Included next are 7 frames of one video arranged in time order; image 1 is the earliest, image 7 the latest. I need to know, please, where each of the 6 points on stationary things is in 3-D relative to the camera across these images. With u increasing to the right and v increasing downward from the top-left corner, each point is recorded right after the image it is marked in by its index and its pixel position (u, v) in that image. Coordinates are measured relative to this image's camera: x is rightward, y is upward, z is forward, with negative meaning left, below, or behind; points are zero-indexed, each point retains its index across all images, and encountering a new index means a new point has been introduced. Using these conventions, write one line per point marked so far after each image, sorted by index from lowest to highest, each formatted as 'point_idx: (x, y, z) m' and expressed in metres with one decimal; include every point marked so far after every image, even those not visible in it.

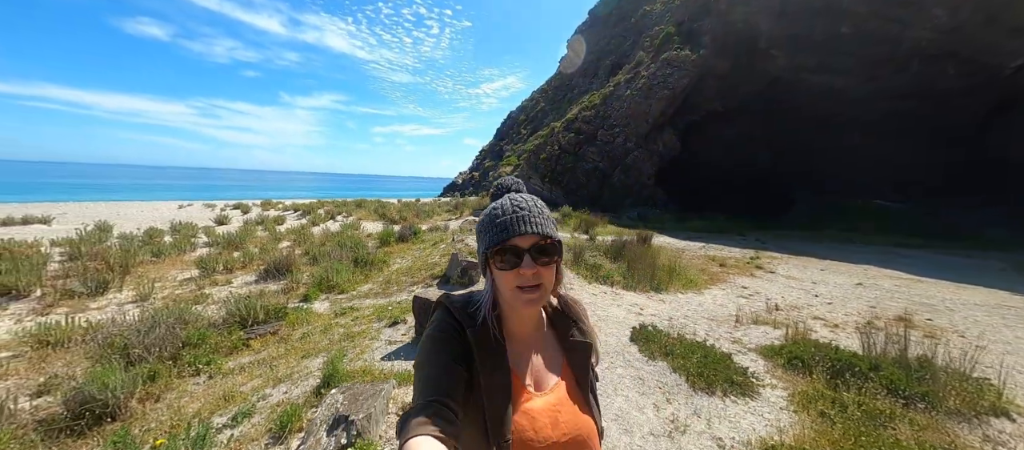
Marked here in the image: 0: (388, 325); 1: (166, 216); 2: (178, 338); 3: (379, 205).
0: (-1.8, -1.4, +4.9) m
1: (-16.6, +0.4, +16.3) m
2: (-4.5, -1.5, +4.6) m
3: (-8.0, +1.2, +20.0) m
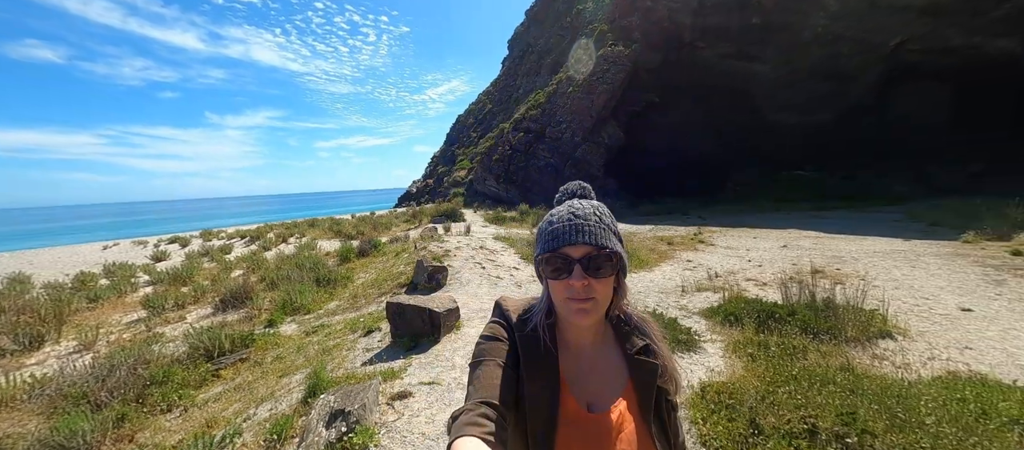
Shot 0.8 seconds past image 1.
0: (-2.2, -1.6, +5.1) m
1: (-18.4, -1.5, +14.8) m
2: (-4.9, -2.0, +4.4) m
3: (-10.3, +0.2, +19.3) m
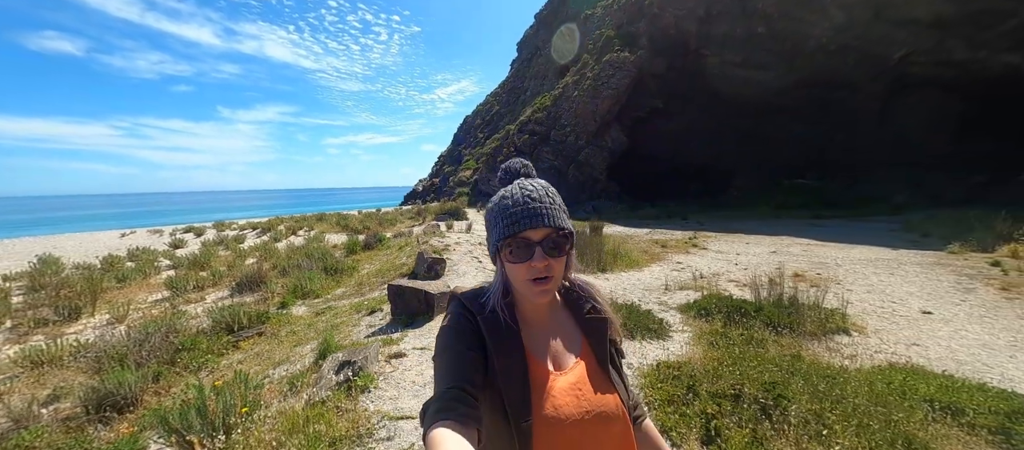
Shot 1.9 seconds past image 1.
0: (-2.4, -1.5, +5.7) m
1: (-18.4, -0.9, +15.6) m
2: (-5.1, -1.8, +5.1) m
3: (-10.2, +0.5, +20.1) m
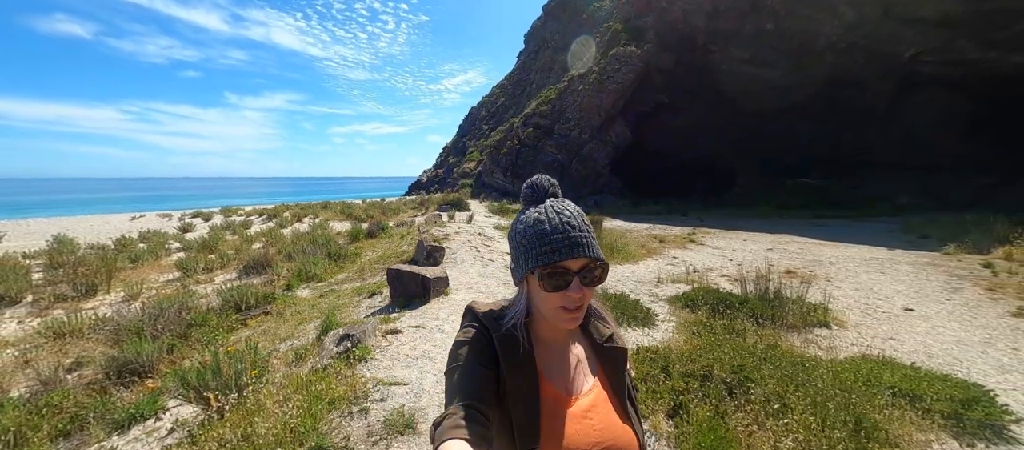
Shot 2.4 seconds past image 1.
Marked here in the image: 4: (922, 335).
0: (-2.6, -1.3, +6.0) m
1: (-18.5, -0.1, +16.0) m
2: (-5.2, -1.5, +5.4) m
3: (-10.2, +1.2, +20.4) m
4: (+7.6, -2.0, +6.3) m
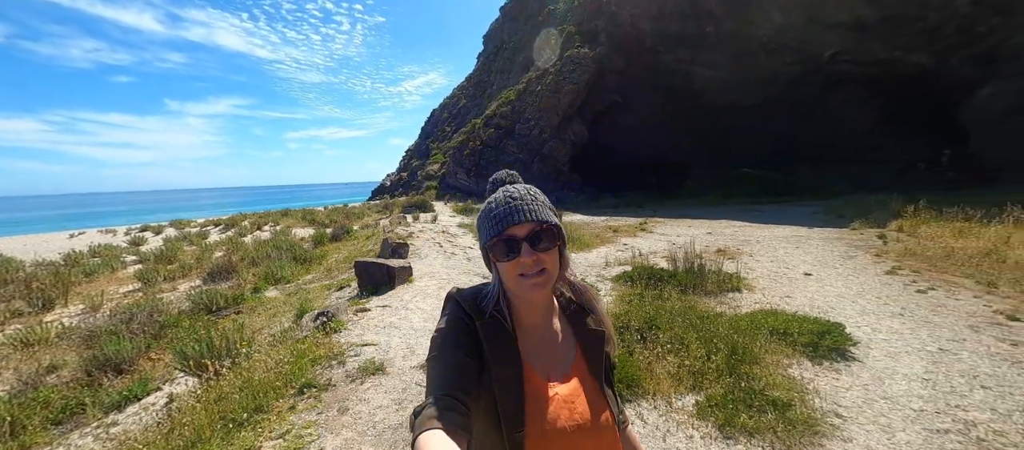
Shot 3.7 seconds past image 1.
0: (-3.4, -1.2, +6.5) m
1: (-20.1, -0.9, +15.1) m
2: (-5.9, -1.6, +5.7) m
3: (-12.3, +0.8, +20.2) m
4: (+6.8, -1.5, +7.7) m
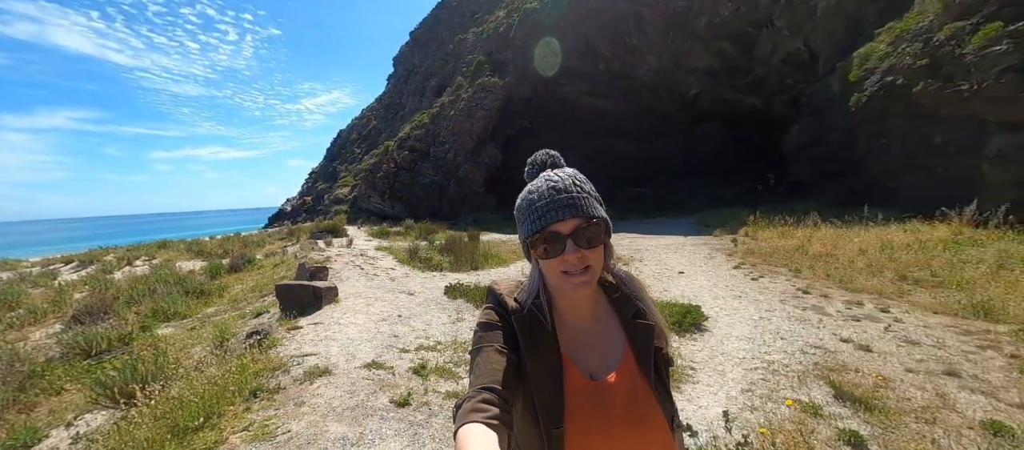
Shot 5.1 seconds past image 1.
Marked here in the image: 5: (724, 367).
0: (-4.7, -1.7, +6.2) m
1: (-23.0, -2.5, +10.7) m
2: (-7.0, -2.1, +4.8) m
3: (-16.7, -0.9, +17.5) m
4: (+4.9, -1.7, +9.7) m
5: (+3.3, -2.2, +5.3) m
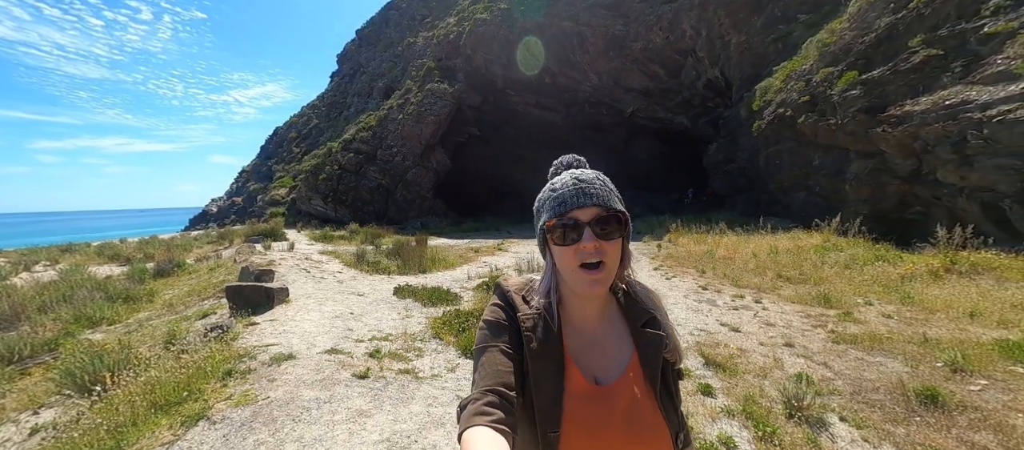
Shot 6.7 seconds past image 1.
0: (-5.8, -1.8, +6.3) m
1: (-24.6, -2.4, +8.0) m
2: (-7.9, -2.1, +4.5) m
3: (-19.3, -1.0, +15.7) m
4: (+3.2, -1.9, +11.1) m
5: (+2.3, -2.4, +6.6) m
